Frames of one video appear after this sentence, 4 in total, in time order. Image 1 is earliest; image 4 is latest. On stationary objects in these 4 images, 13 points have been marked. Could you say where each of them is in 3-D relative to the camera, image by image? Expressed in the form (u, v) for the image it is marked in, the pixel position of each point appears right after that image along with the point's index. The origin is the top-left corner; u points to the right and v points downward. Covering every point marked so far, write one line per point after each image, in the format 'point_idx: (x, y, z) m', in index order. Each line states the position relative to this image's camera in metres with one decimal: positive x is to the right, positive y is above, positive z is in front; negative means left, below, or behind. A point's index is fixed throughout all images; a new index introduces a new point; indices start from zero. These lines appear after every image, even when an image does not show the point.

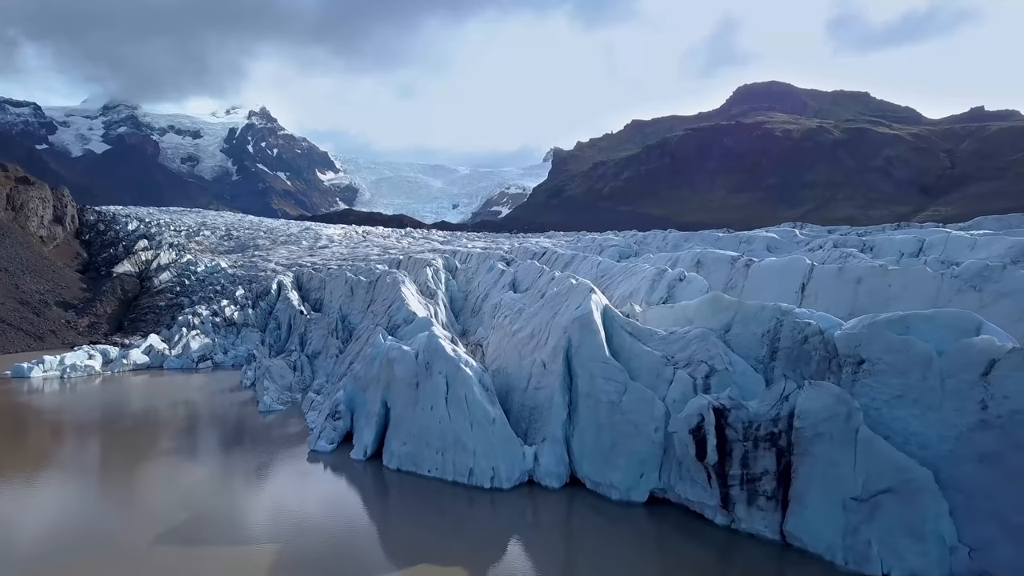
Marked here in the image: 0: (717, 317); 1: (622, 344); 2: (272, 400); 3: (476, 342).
0: (+2.8, -0.4, +10.4) m
1: (+1.5, -0.8, +10.5) m
2: (-5.5, -2.6, +17.2) m
3: (-0.8, -1.2, +17.2) m
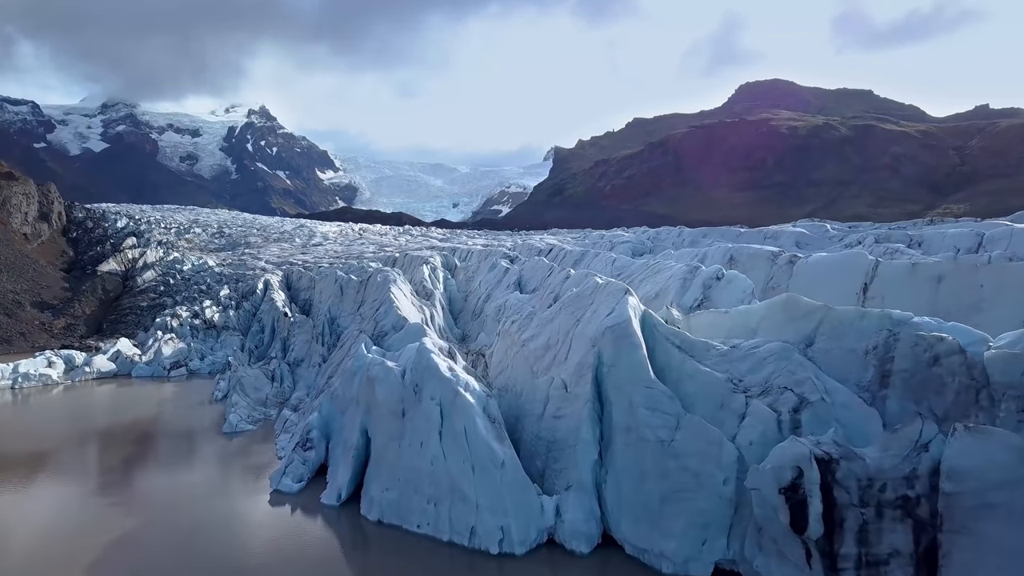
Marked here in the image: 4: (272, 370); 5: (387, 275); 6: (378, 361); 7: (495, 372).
0: (+2.9, -0.4, +8.0) m
1: (+1.7, -0.8, +8.1) m
2: (-5.4, -2.6, +14.8) m
3: (-0.7, -1.2, +14.8) m
4: (-5.7, -2.0, +18.2) m
5: (-3.2, +0.3, +19.3) m
6: (-1.7, -0.9, +9.7) m
7: (-0.3, -1.4, +12.3) m
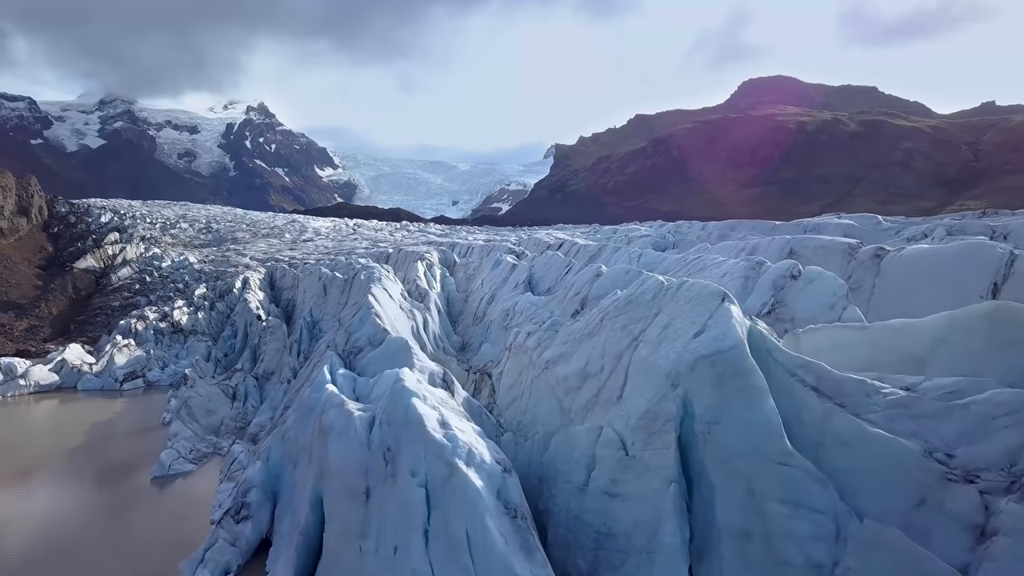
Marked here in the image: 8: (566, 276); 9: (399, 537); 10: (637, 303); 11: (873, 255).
0: (+3.1, -0.4, +4.8) m
1: (+1.9, -0.8, +4.9) m
2: (-5.1, -2.6, +11.6) m
3: (-0.5, -1.2, +11.7) m
4: (-5.5, -2.0, +15.0) m
5: (-3.0, +0.3, +16.1) m
6: (-1.5, -1.0, +6.5) m
7: (-0.1, -1.4, +9.2) m
8: (+1.0, +0.2, +14.8) m
9: (-0.7, -1.6, +5.0) m
10: (+1.1, -0.2, +7.0) m
11: (+5.7, +0.5, +12.0) m
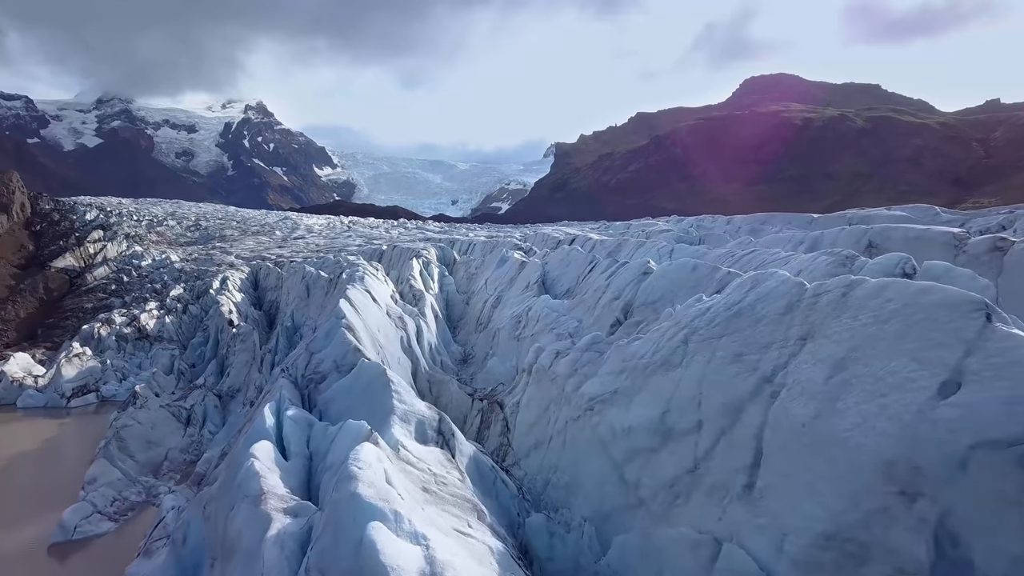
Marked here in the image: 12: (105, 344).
0: (+3.4, -0.5, +2.1) m
1: (+2.1, -0.8, +2.2) m
2: (-4.9, -2.6, +8.9) m
3: (-0.2, -1.3, +9.0) m
4: (-5.3, -2.0, +12.3) m
5: (-2.7, +0.3, +13.4) m
6: (-1.3, -1.0, +3.8) m
7: (+0.1, -1.4, +6.5) m
8: (+1.2, +0.2, +12.1) m
9: (-0.5, -1.6, +2.3) m
10: (+1.4, -0.2, +4.3) m
11: (+5.9, +0.5, +9.3) m
12: (-10.8, -1.5, +19.9) m
